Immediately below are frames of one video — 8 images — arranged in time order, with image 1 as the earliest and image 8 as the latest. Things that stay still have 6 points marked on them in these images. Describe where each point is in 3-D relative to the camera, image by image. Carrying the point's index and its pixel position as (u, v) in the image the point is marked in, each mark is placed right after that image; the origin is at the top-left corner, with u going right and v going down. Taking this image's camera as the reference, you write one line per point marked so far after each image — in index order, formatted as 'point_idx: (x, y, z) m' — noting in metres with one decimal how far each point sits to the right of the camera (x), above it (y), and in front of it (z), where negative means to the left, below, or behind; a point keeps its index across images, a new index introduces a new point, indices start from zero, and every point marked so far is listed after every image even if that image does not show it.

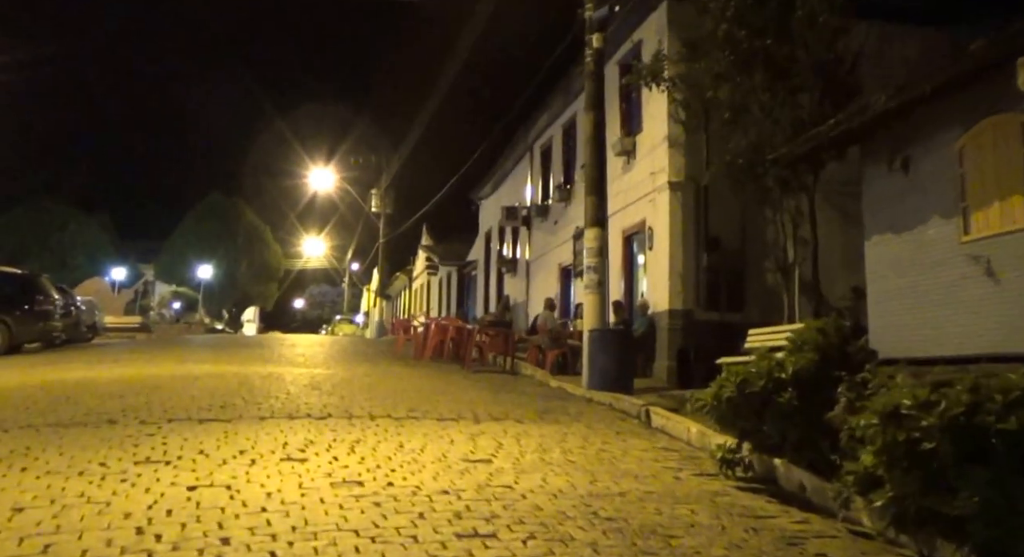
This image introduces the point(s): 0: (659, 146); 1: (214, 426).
0: (+2.5, +2.4, +15.4) m
1: (-3.0, -1.5, +8.2) m
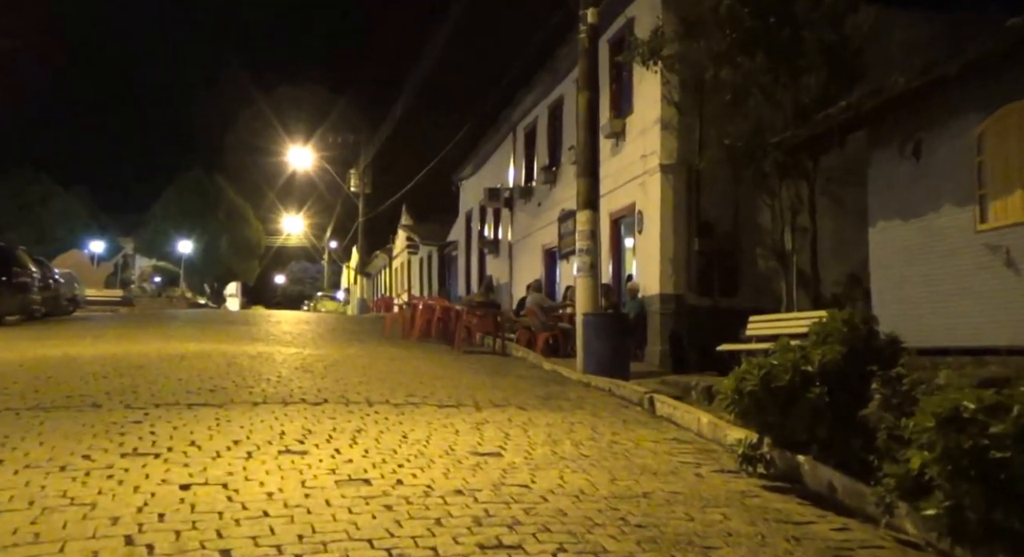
0: (+2.5, +2.8, +14.9) m
1: (-2.9, -1.3, +7.7) m
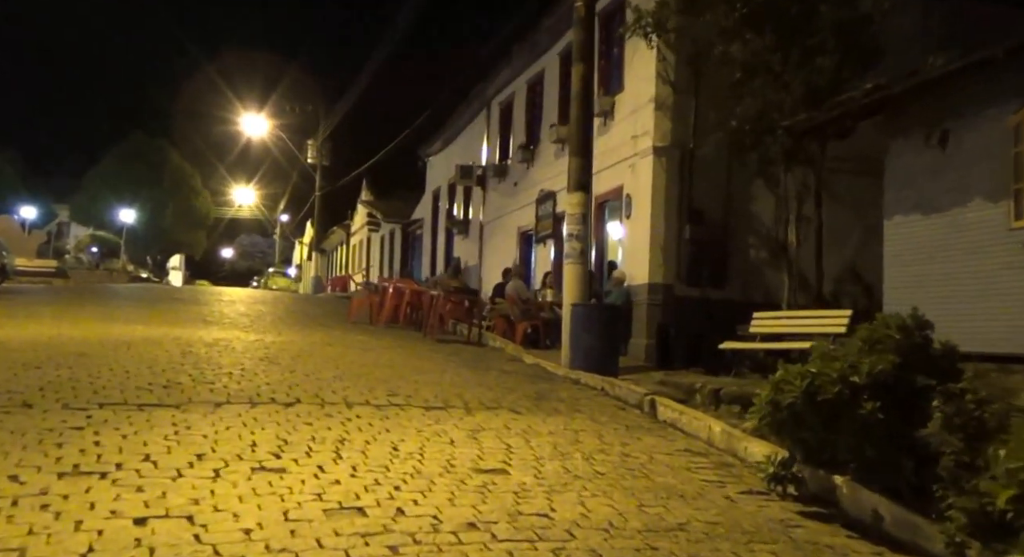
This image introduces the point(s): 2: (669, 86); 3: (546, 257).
0: (+2.2, +2.9, +14.1) m
1: (-2.8, -1.1, +6.6) m
2: (+2.5, +3.2, +13.6) m
3: (+0.8, +0.5, +18.4) m
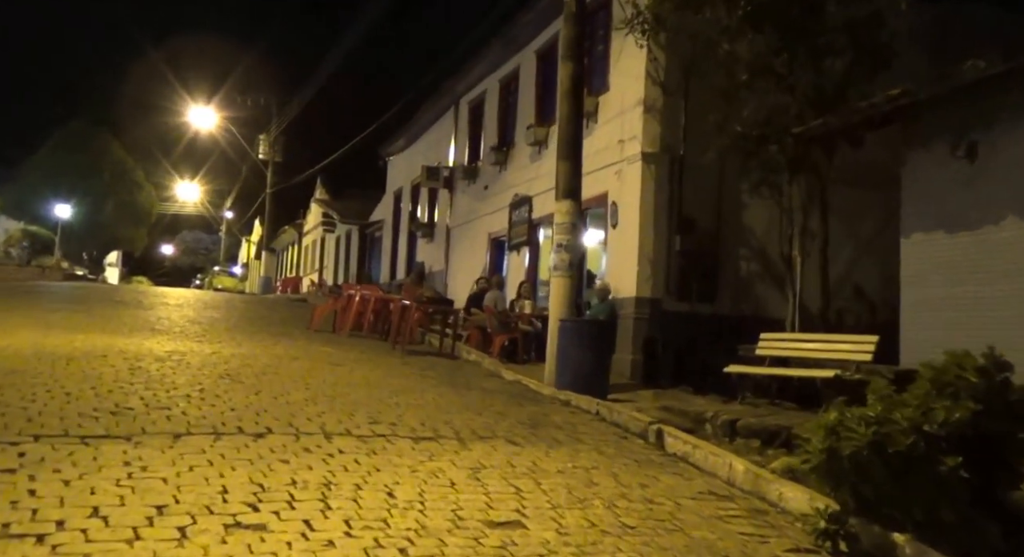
0: (+1.9, +2.7, +13.3) m
1: (-2.7, -1.2, +5.6) m
2: (+2.3, +3.0, +12.9) m
3: (+0.2, +0.3, +17.6) m
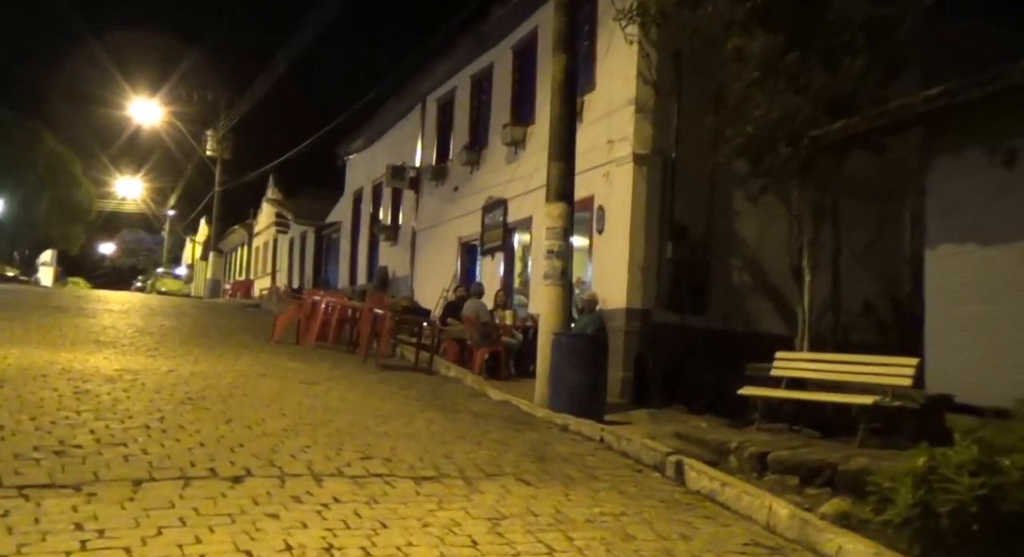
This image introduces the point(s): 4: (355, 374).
0: (+1.7, +2.6, +12.6) m
1: (-2.5, -1.3, +4.5) m
2: (+2.1, +2.8, +12.1) m
3: (-0.4, +0.1, +16.7) m
4: (-2.2, -1.3, +11.5) m
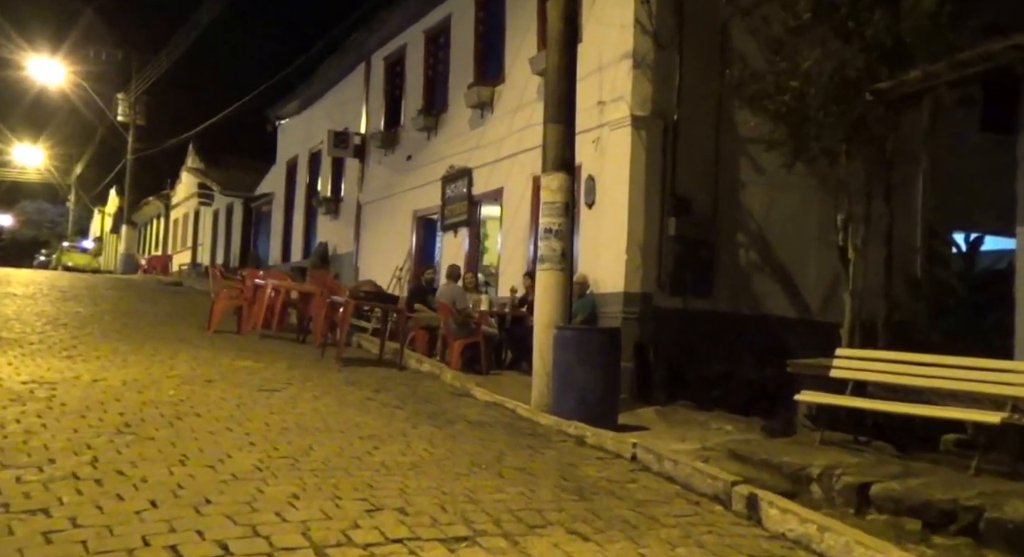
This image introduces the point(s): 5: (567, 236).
0: (+1.4, +2.8, +11.1) m
1: (-2.0, -1.3, +2.8) m
2: (+1.8, +3.1, +10.7) m
3: (-1.0, +0.5, +15.1) m
4: (-2.3, -1.1, +9.8) m
5: (+0.6, +0.5, +9.2) m
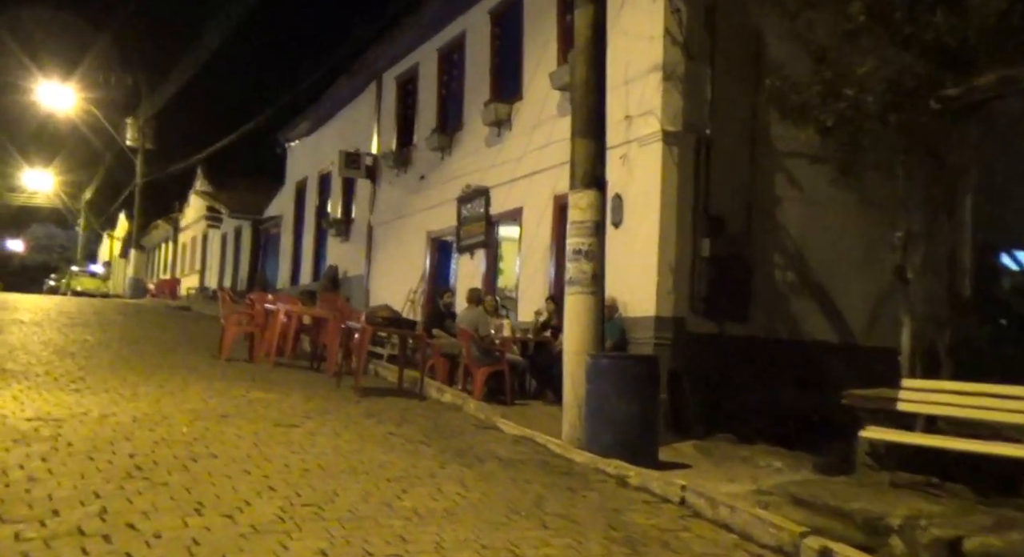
0: (+1.7, +2.5, +10.6) m
1: (-1.7, -1.5, +2.2) m
2: (+2.1, +2.8, +10.2) m
3: (-0.7, +0.1, +14.5) m
4: (-2.0, -1.4, +9.2) m
5: (+0.9, +0.2, +8.7) m
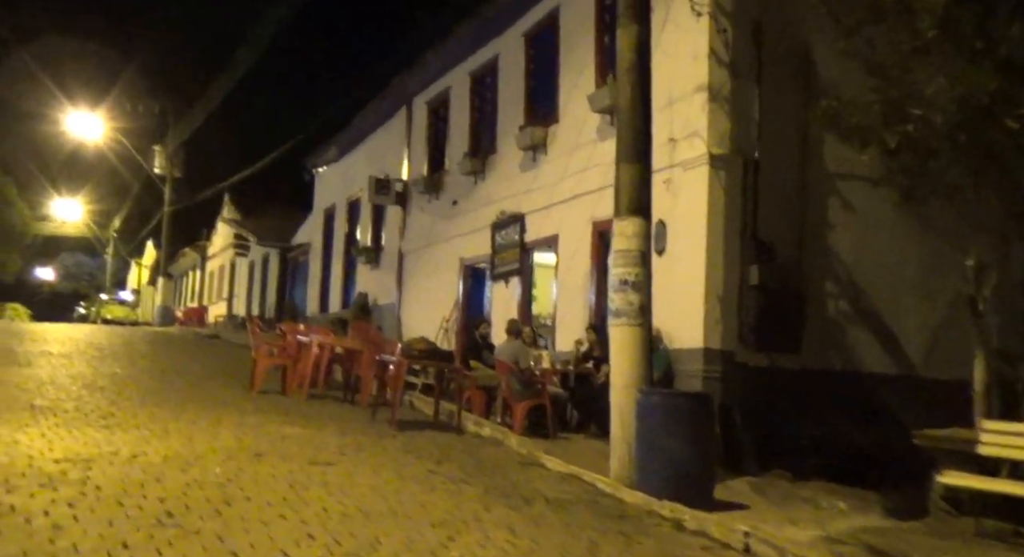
0: (+2.2, +2.2, +10.2) m
1: (-1.5, -1.6, +1.9) m
2: (+2.6, +2.5, +9.8) m
3: (0.0, -0.4, +14.2) m
4: (-1.5, -1.8, +8.9) m
5: (+1.4, -0.1, +8.3) m
